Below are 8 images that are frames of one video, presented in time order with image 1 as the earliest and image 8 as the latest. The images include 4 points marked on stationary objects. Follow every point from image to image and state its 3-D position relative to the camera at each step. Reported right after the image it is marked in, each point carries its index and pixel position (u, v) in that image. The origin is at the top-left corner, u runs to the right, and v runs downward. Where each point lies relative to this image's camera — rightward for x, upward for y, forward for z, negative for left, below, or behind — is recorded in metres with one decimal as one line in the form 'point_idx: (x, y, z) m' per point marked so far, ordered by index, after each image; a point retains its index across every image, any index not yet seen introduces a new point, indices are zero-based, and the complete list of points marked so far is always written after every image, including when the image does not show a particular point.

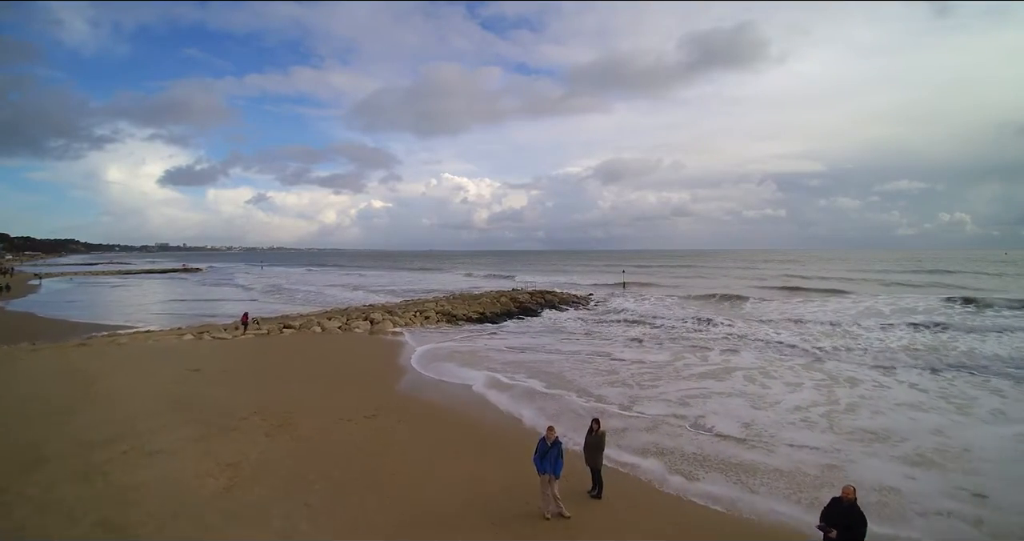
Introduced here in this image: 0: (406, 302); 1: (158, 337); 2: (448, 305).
0: (-4.2, -1.2, +17.9) m
1: (-10.3, -2.0, +13.5) m
2: (-2.5, -1.3, +17.3) m
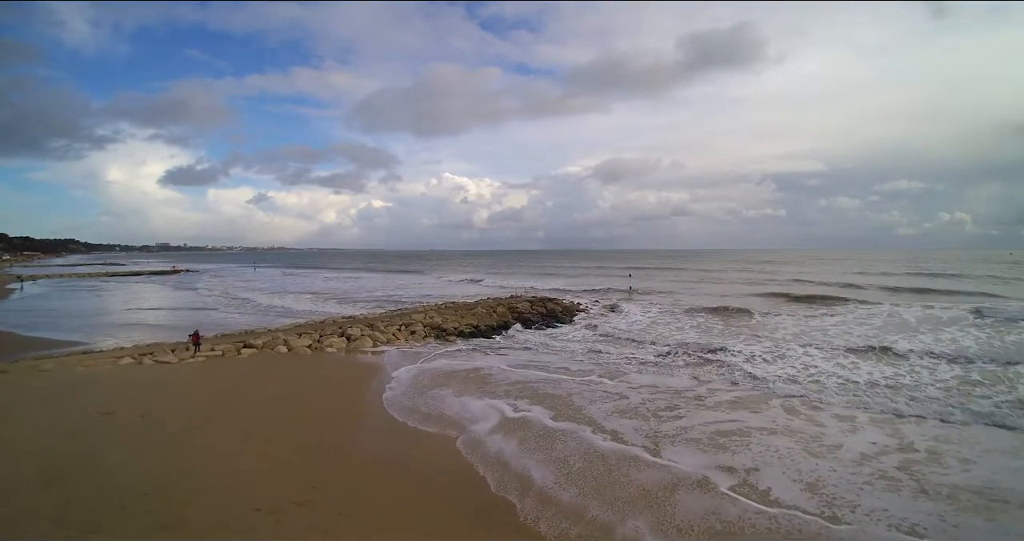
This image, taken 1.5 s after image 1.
0: (-4.2, -1.5, +15.8) m
1: (-10.3, -2.2, +11.5) m
2: (-2.5, -1.5, +15.3) m
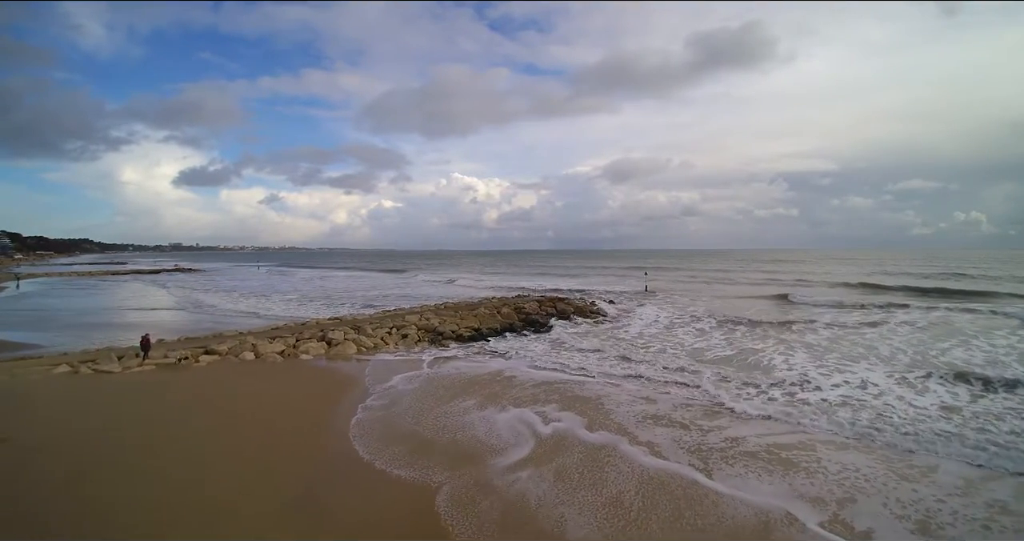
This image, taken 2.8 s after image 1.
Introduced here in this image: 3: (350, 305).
0: (-4.0, -1.3, +14.0) m
1: (-10.2, -2.1, +9.8) m
2: (-2.3, -1.4, +13.5) m
3: (-5.9, -1.3, +16.9) m
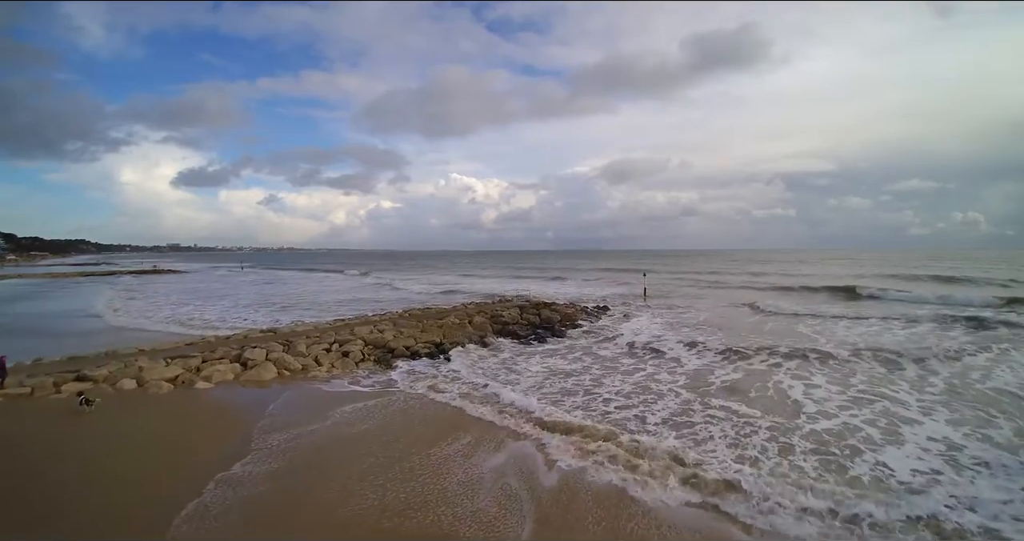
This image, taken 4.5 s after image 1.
0: (-4.7, -1.4, +11.7) m
1: (-10.9, -2.1, +7.4) m
2: (-3.0, -1.4, +11.1) m
3: (-6.6, -1.4, +14.6) m
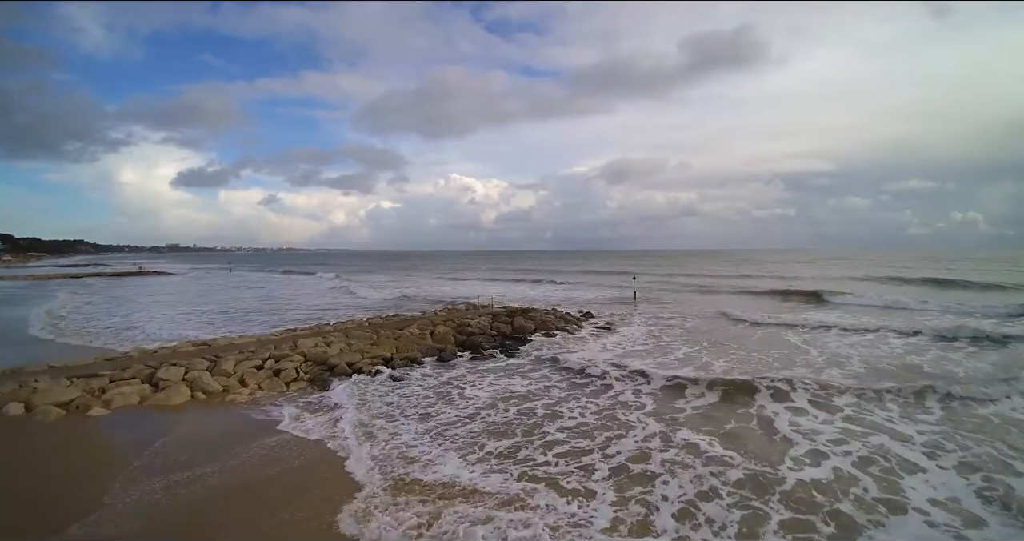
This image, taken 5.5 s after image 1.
0: (-5.5, -1.5, +10.6) m
1: (-11.7, -2.3, +6.4) m
2: (-3.8, -1.6, +10.1) m
3: (-7.4, -1.5, +13.5) m
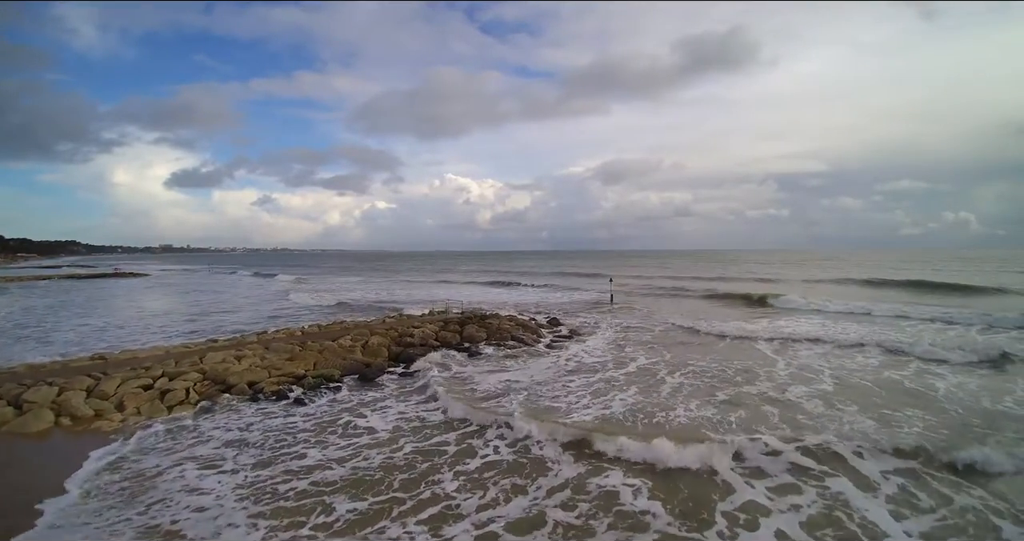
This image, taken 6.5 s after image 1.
0: (-6.8, -1.6, +9.5) m
1: (-12.9, -2.4, +5.2) m
2: (-5.1, -1.7, +9.0) m
3: (-8.7, -1.6, +12.4) m
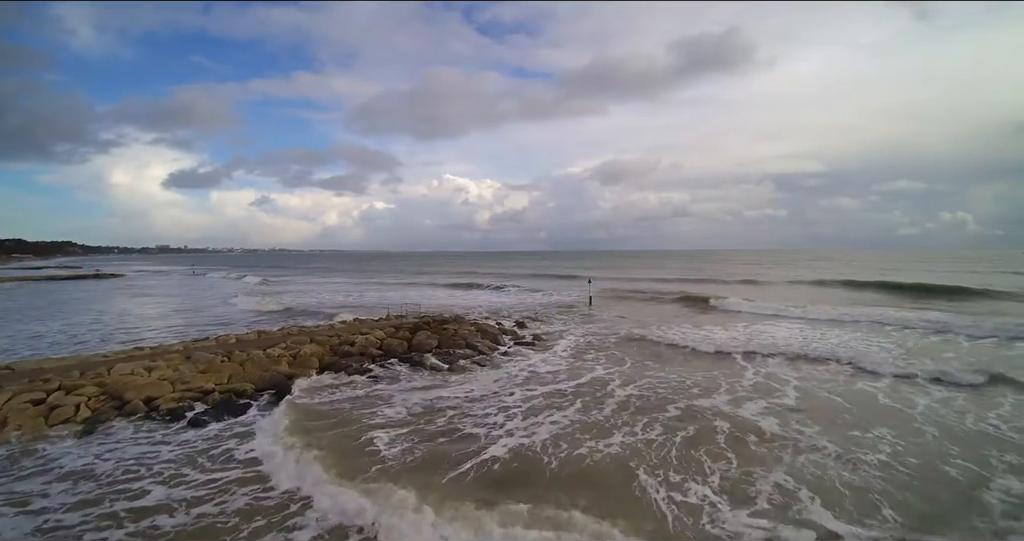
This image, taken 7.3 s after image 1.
0: (-7.9, -1.7, +8.8) m
1: (-14.0, -2.4, +4.4) m
2: (-6.2, -1.7, +8.2) m
3: (-9.8, -1.7, +11.6) m
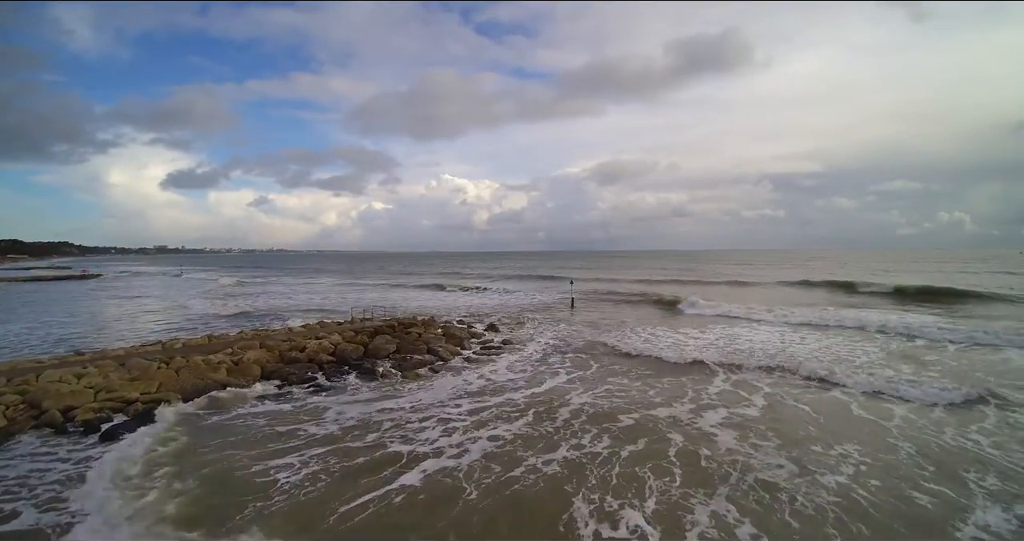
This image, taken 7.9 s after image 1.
0: (-8.7, -1.7, +8.3) m
1: (-14.8, -2.5, +3.9) m
2: (-7.0, -1.8, +7.7) m
3: (-10.6, -1.7, +11.1) m
